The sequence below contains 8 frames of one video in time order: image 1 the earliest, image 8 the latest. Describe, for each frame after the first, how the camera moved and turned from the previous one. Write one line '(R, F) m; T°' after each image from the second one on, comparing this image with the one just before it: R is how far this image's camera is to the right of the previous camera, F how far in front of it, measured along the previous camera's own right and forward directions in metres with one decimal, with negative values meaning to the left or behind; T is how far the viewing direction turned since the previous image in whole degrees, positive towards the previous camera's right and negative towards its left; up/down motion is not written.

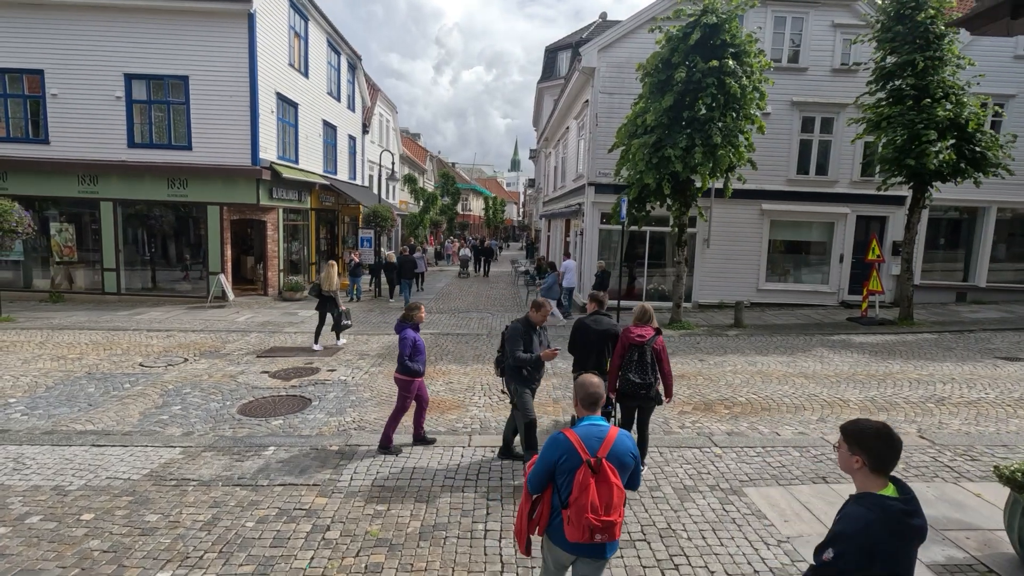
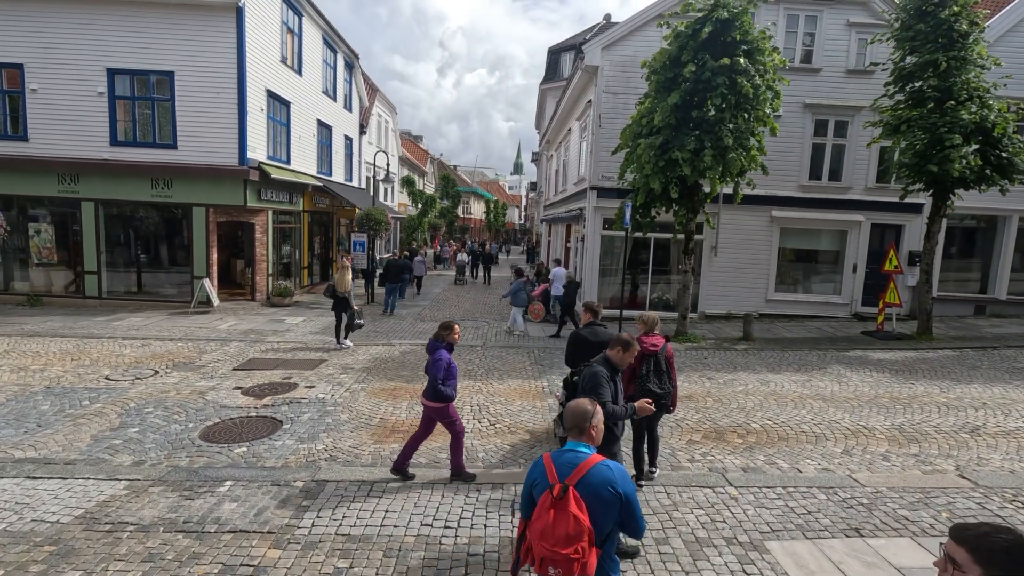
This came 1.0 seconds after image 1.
(+0.1, +0.7) m; 0°
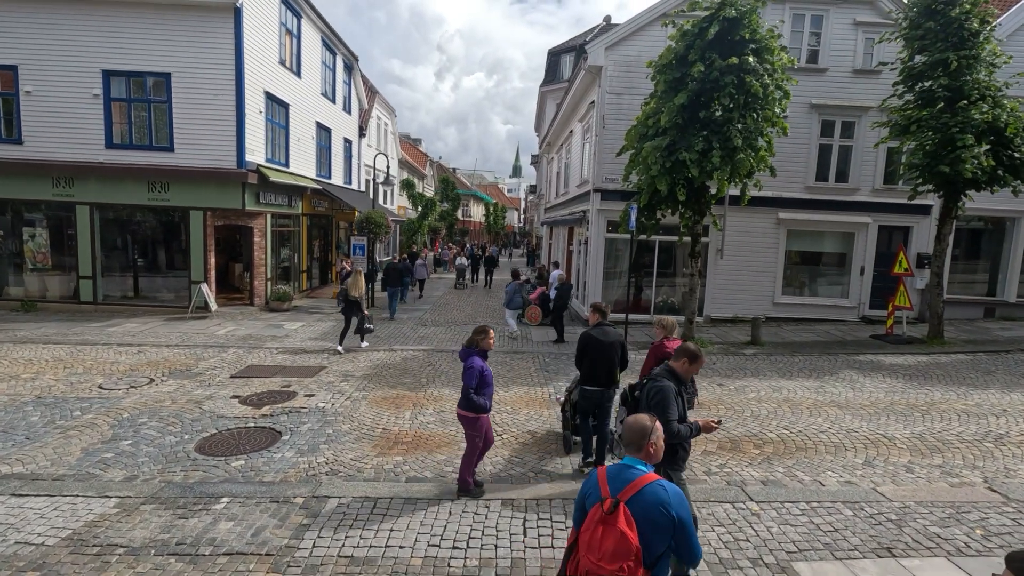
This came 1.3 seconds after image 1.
(-0.1, +0.2) m; 0°
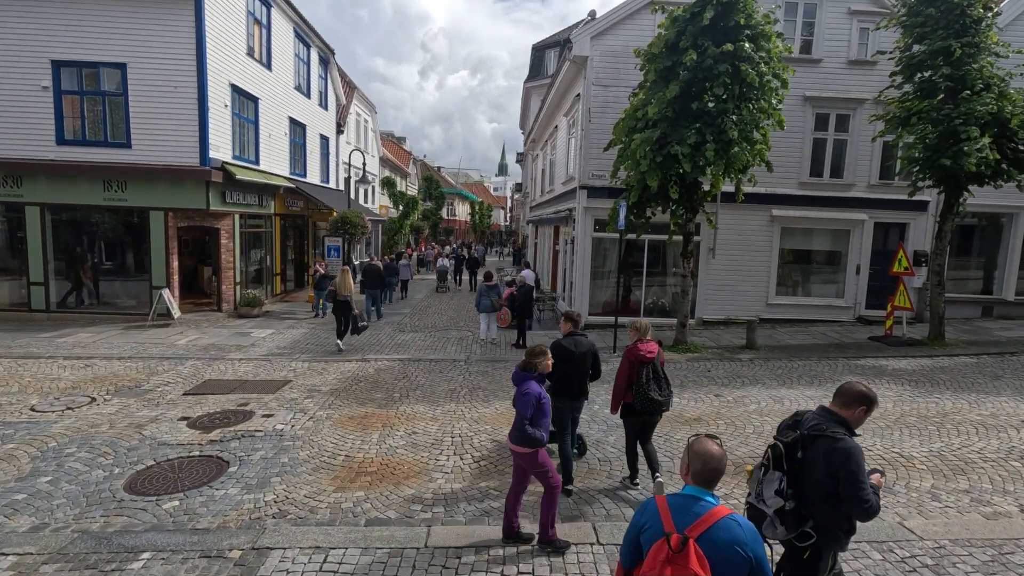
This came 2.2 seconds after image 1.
(+0.1, +0.8) m; +1°
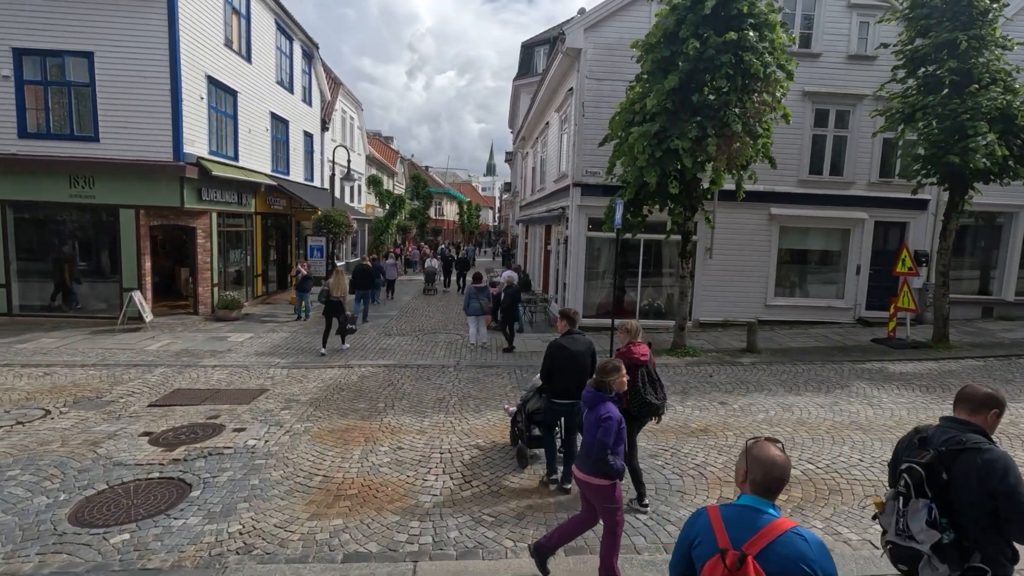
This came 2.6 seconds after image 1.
(-0.1, +0.6) m; +1°
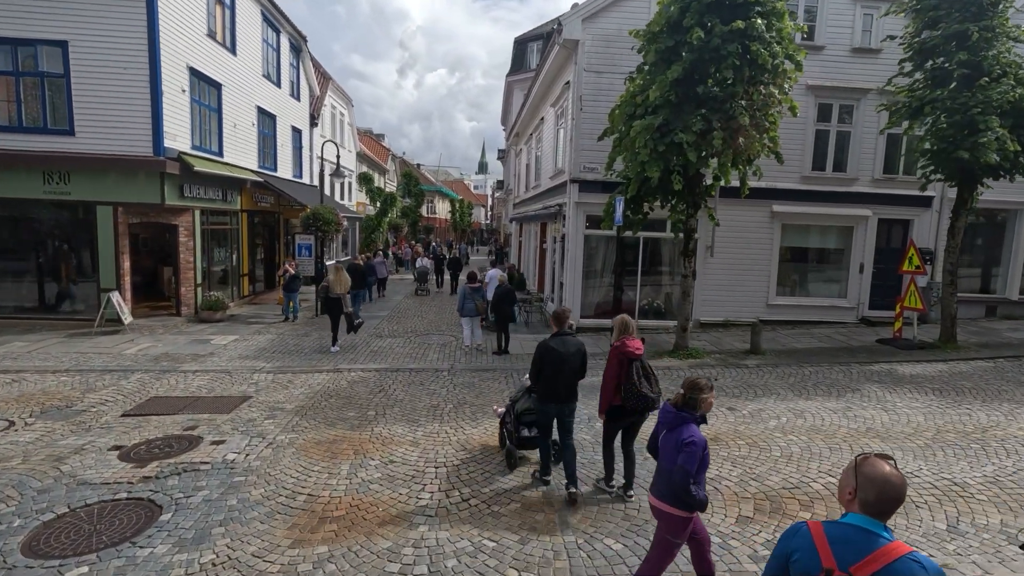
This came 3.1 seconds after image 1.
(-0.1, +0.5) m; +1°
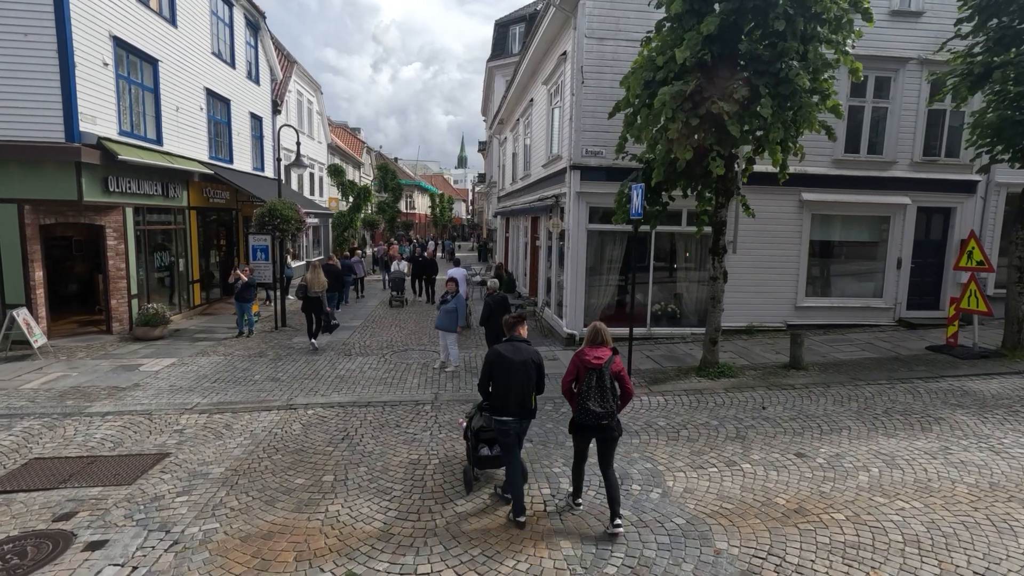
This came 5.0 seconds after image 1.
(-0.2, +2.0) m; +2°
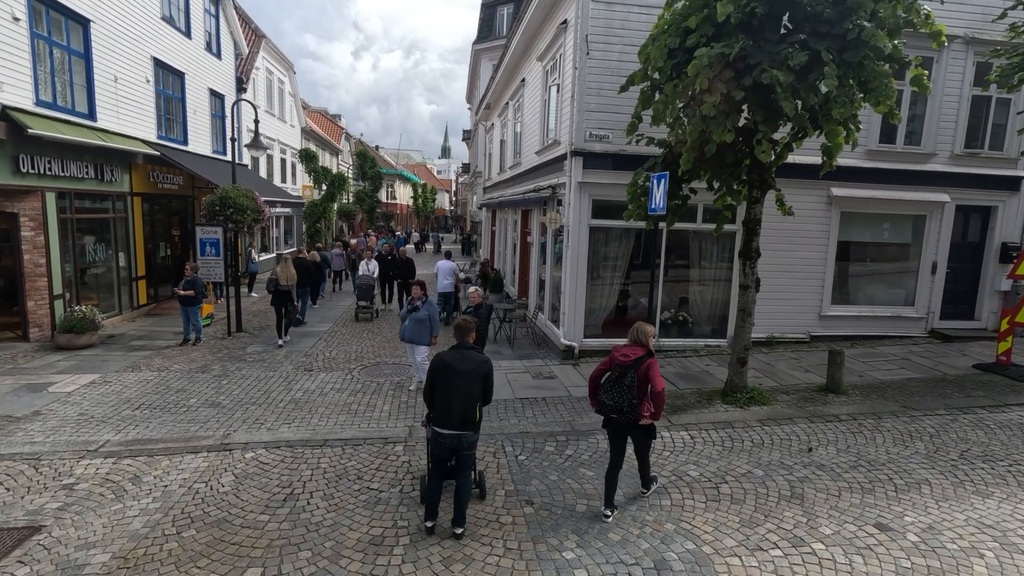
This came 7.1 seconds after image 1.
(-0.1, +1.6) m; +2°
